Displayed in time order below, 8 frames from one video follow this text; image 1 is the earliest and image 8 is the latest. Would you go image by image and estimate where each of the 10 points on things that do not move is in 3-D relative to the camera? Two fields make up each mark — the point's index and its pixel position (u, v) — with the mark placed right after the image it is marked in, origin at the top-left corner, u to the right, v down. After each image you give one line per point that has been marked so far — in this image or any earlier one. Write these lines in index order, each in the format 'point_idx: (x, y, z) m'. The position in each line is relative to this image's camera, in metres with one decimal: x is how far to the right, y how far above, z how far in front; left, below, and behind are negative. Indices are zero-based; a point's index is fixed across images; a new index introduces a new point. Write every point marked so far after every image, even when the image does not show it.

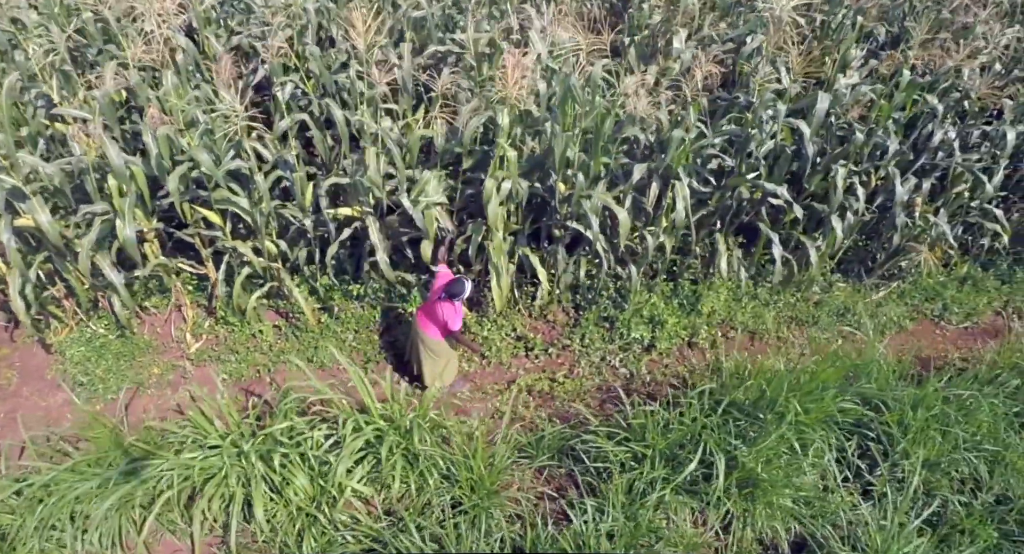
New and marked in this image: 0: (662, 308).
0: (+0.7, -0.2, +3.3) m
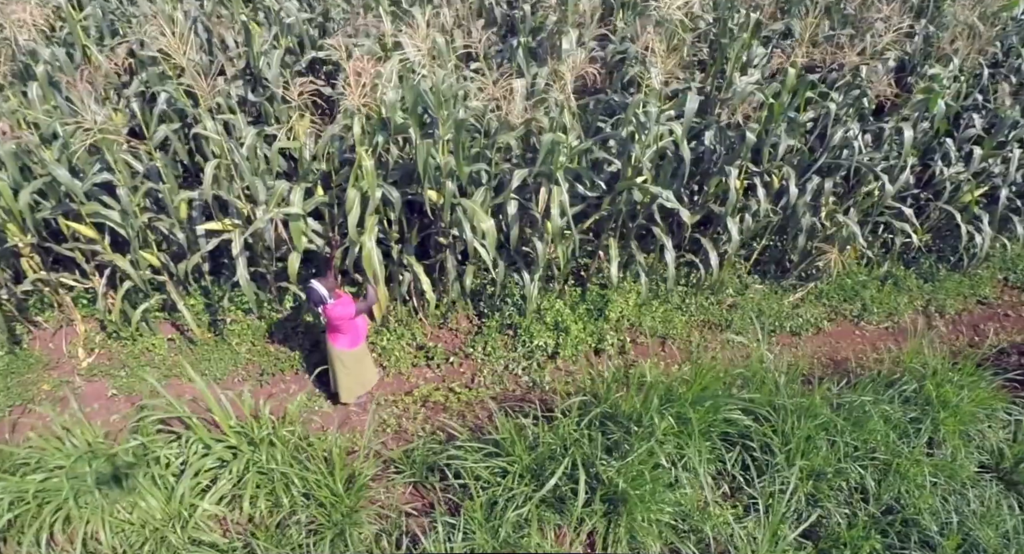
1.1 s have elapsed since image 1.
0: (+0.3, -0.2, +3.3) m
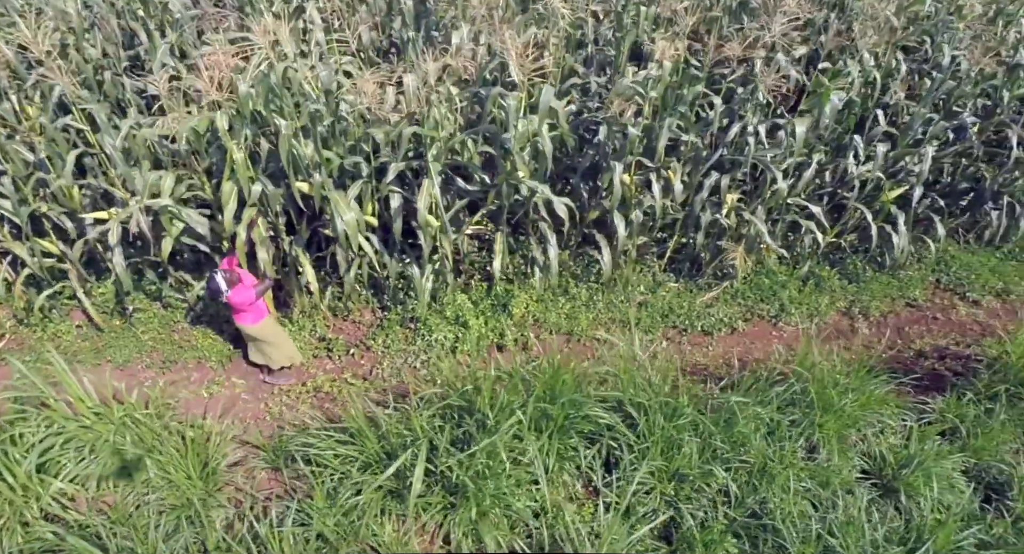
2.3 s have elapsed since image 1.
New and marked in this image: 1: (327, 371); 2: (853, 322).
0: (-0.2, -0.2, +3.3) m
1: (-0.9, -0.4, +3.2) m
2: (+1.8, -0.2, +3.6) m
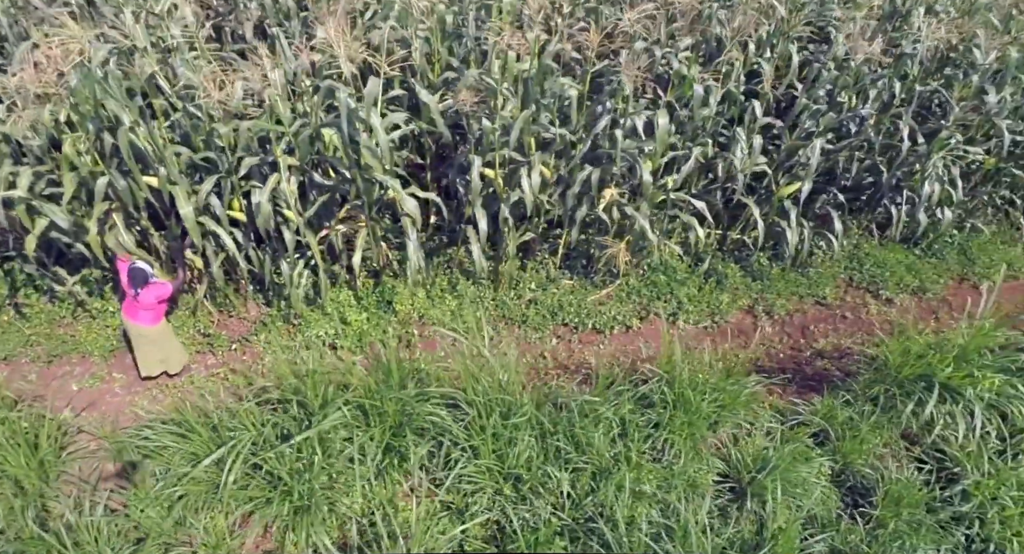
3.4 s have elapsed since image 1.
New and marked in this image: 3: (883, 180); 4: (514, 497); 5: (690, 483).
0: (-0.8, -0.1, +3.2) m
1: (-1.4, -0.4, +3.2) m
2: (+1.3, -0.2, +3.5) m
3: (+1.8, +0.5, +3.2) m
4: (0.0, -0.8, +2.4) m
5: (+0.7, -0.8, +2.5) m
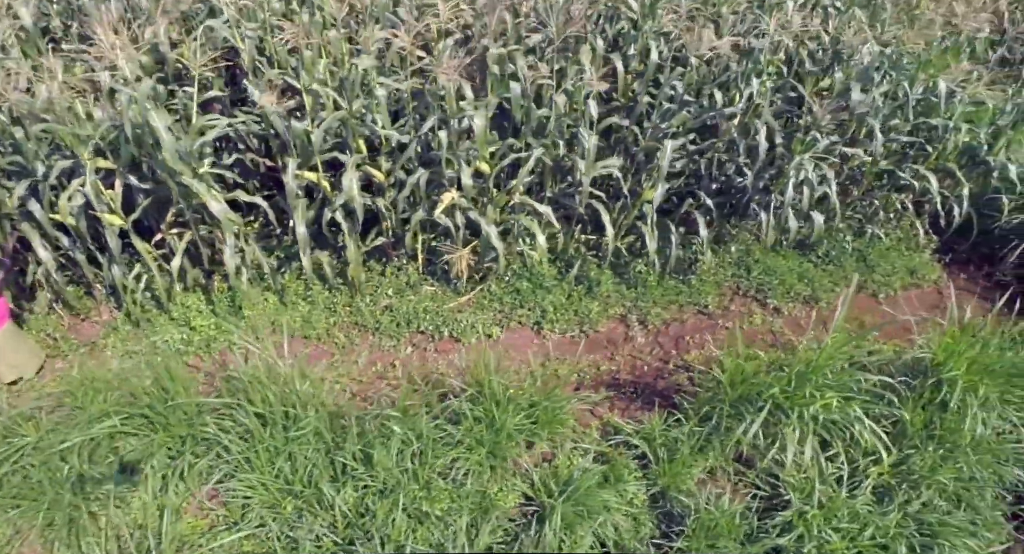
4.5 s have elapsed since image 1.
0: (-1.5, -0.2, +3.2) m
1: (-2.2, -0.4, +3.1) m
2: (+0.6, -0.3, +3.3) m
3: (+1.1, +0.4, +3.0) m
4: (-0.8, -0.8, +2.3) m
5: (-0.1, -0.8, +2.3) m
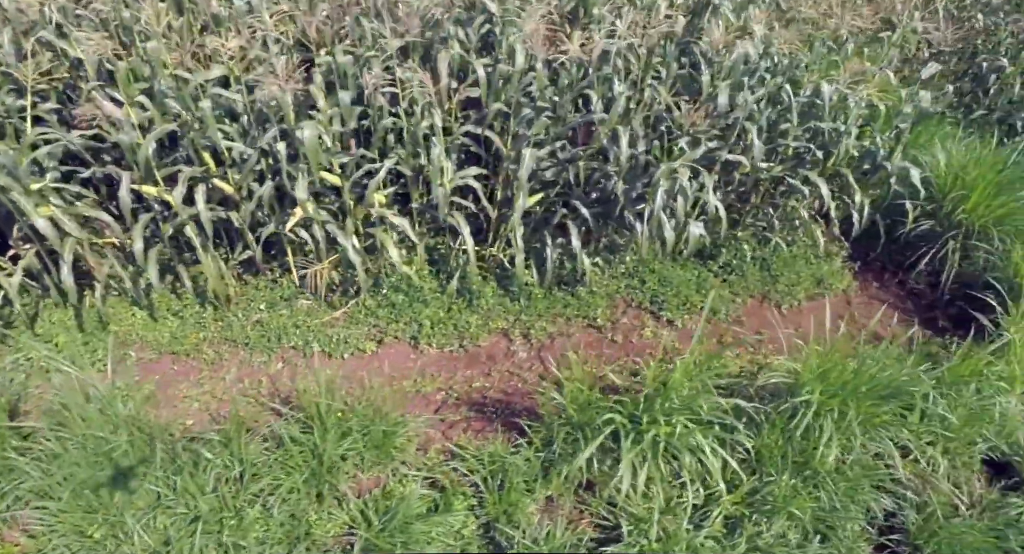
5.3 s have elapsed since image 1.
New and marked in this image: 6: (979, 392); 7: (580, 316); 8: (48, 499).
0: (-2.1, -0.2, +3.1) m
1: (-2.8, -0.5, +3.1) m
2: (0.0, -0.3, +3.2) m
3: (+0.5, +0.4, +2.9) m
4: (-1.4, -0.9, +2.2) m
5: (-0.7, -0.9, +2.2) m
6: (+2.0, -0.5, +2.8) m
7: (+0.3, -0.2, +3.3) m
8: (-1.6, -0.8, +2.3) m
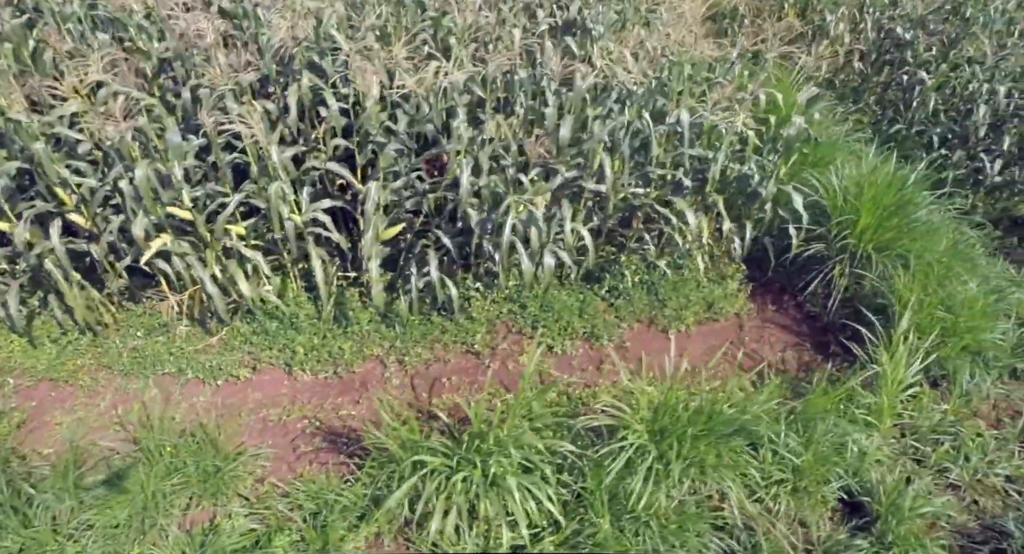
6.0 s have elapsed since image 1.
0: (-2.7, -0.4, +3.2) m
1: (-3.4, -0.6, +3.2) m
2: (-0.6, -0.5, +3.2) m
3: (-0.1, +0.2, +2.9) m
4: (-2.0, -1.0, +2.2) m
5: (-1.4, -1.0, +2.3) m
6: (+1.3, -0.6, +2.8) m
7: (-0.3, -0.3, +3.3) m
8: (-2.2, -0.9, +2.3) m
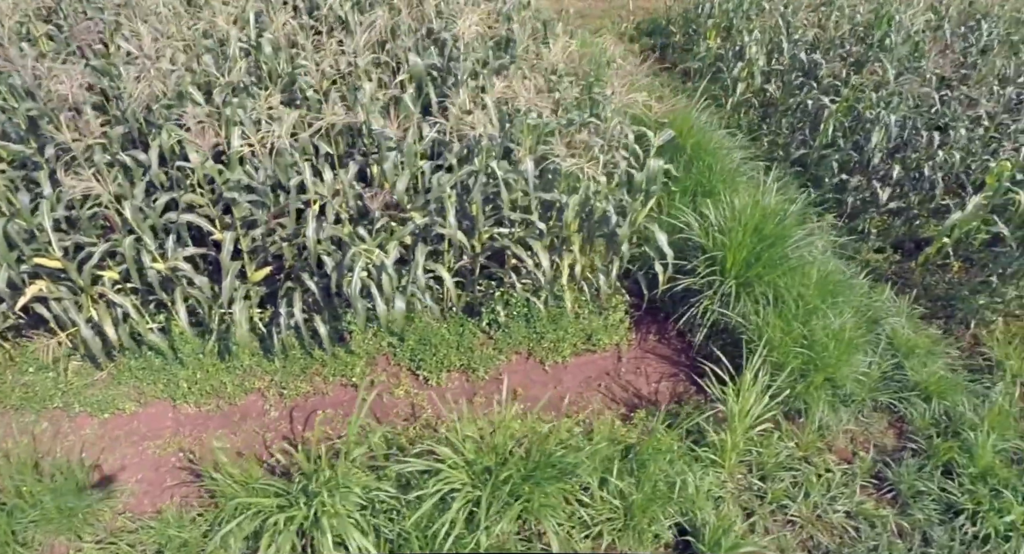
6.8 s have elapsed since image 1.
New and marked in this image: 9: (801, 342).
0: (-3.3, -0.5, +3.4) m
1: (-4.0, -0.8, +3.4) m
2: (-1.3, -0.6, +3.4) m
3: (-0.8, 0.0, +3.0) m
4: (-2.7, -1.2, +2.4) m
5: (-2.0, -1.2, +2.4) m
6: (+0.7, -0.8, +2.9) m
7: (-0.9, -0.5, +3.4) m
8: (-2.9, -1.1, +2.5) m
9: (+1.4, -0.3, +3.3) m
